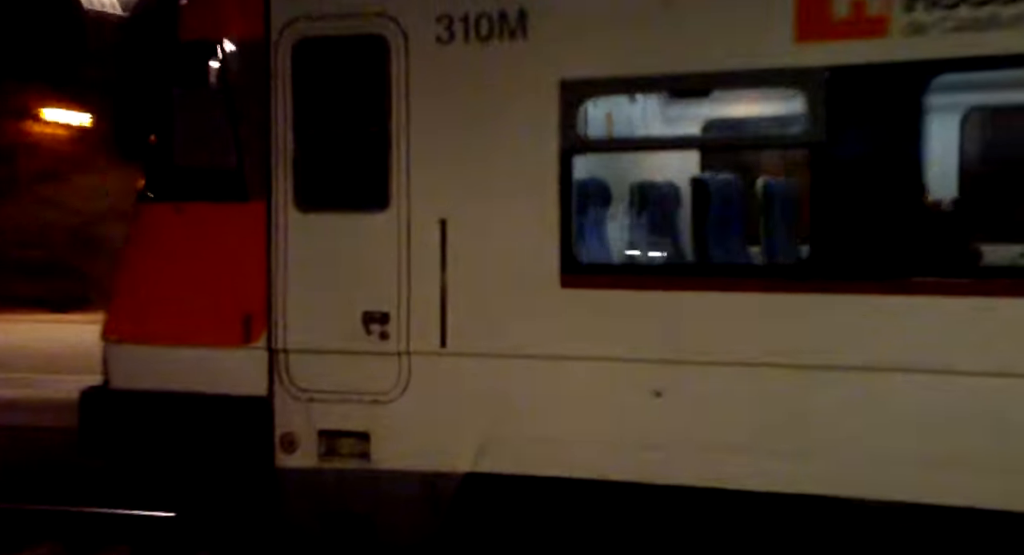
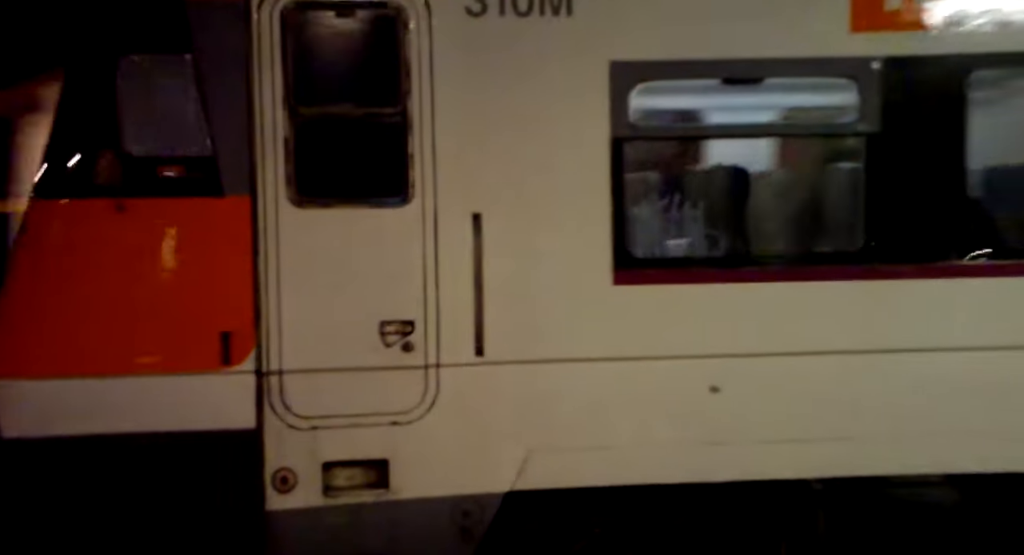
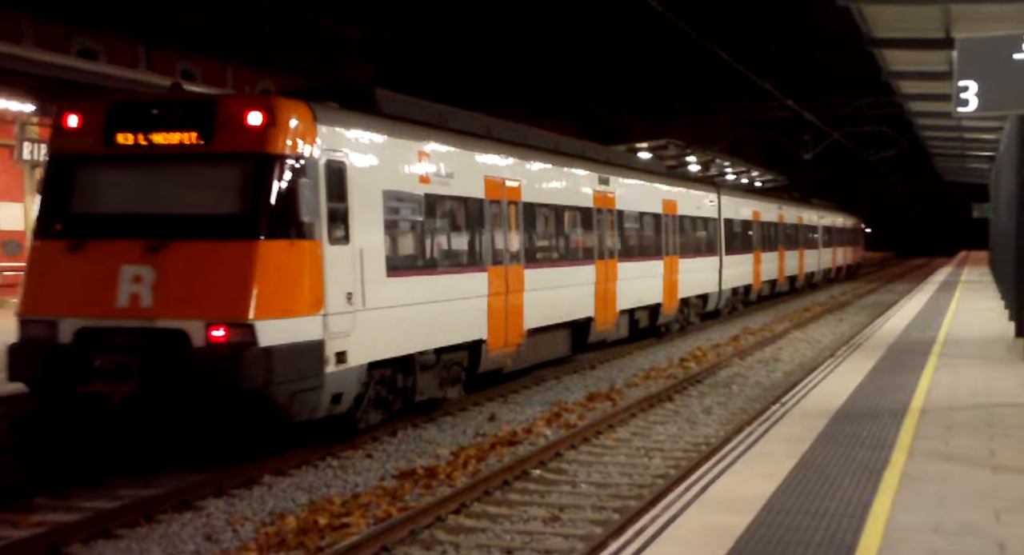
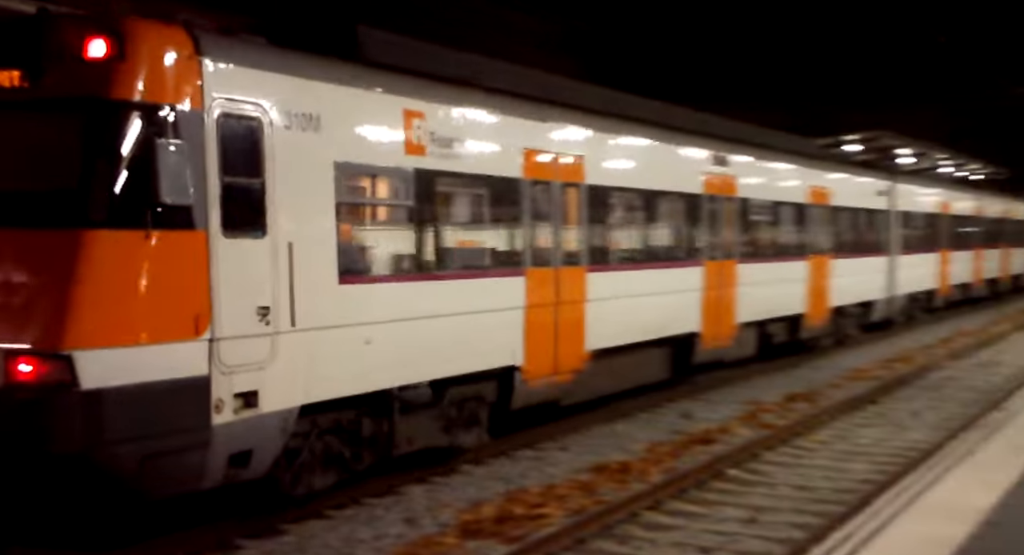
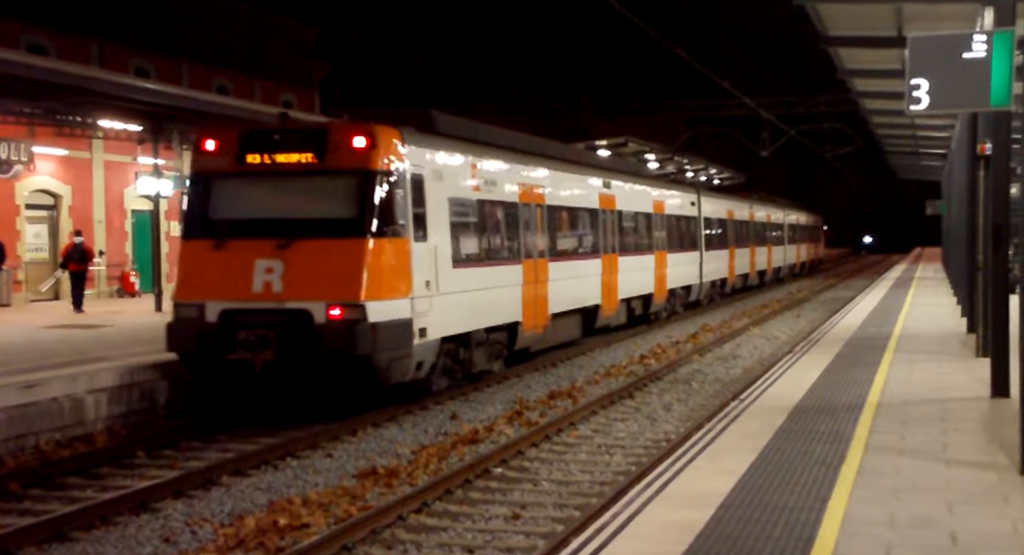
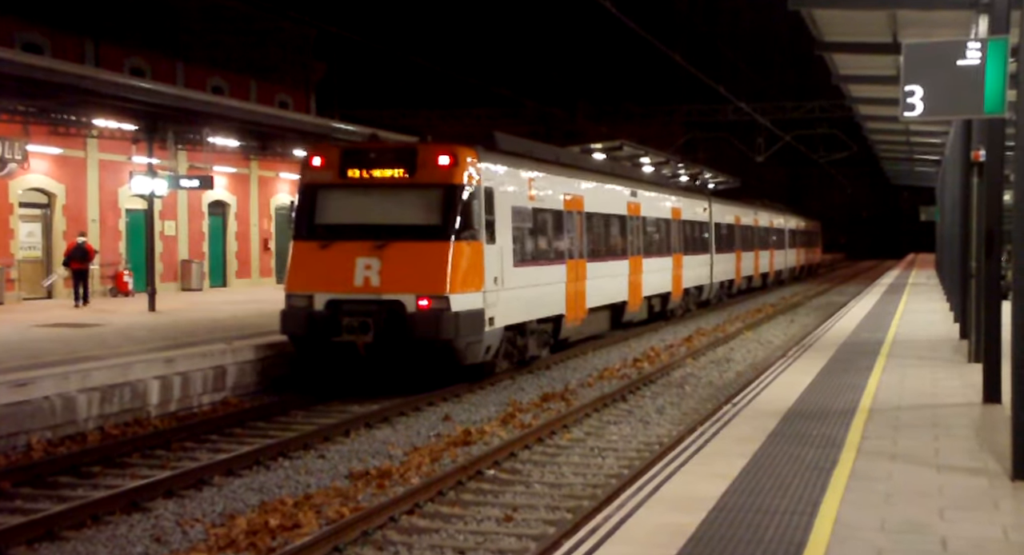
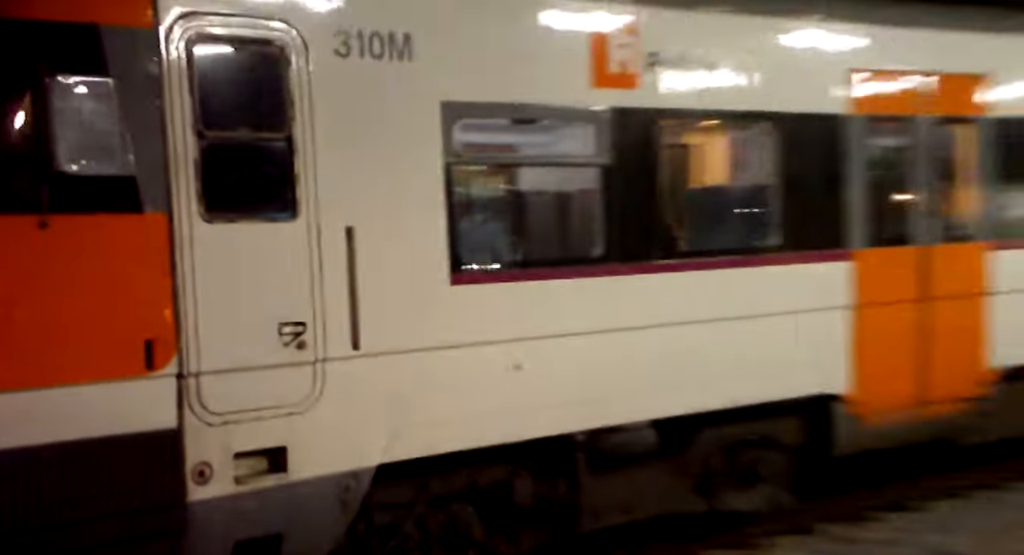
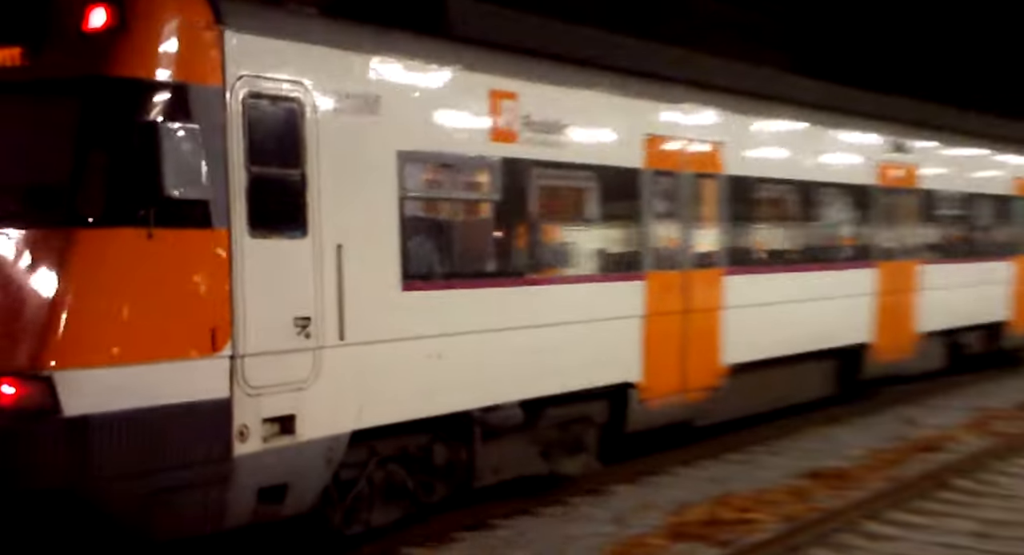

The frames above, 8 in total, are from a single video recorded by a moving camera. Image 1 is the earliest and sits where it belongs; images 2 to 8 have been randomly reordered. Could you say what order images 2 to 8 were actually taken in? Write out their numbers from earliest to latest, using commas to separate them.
2, 7, 8, 4, 3, 5, 6
